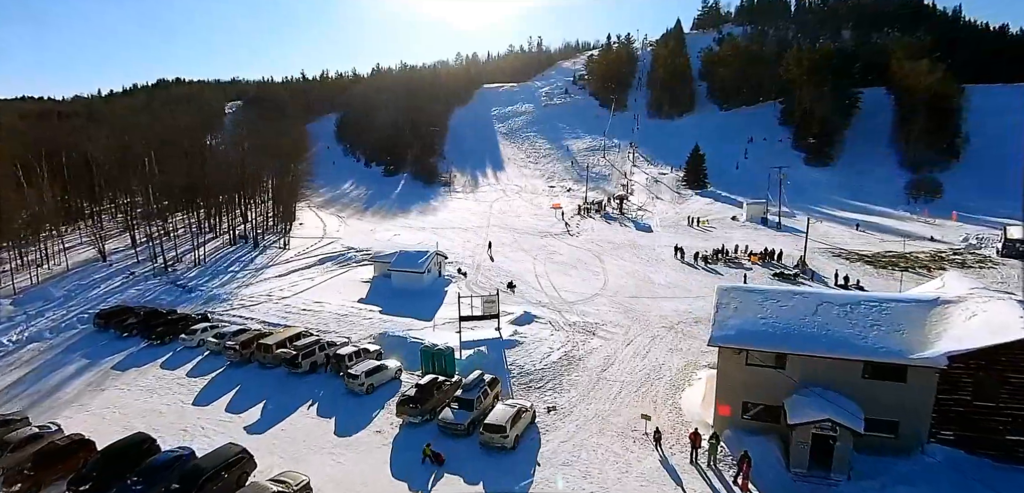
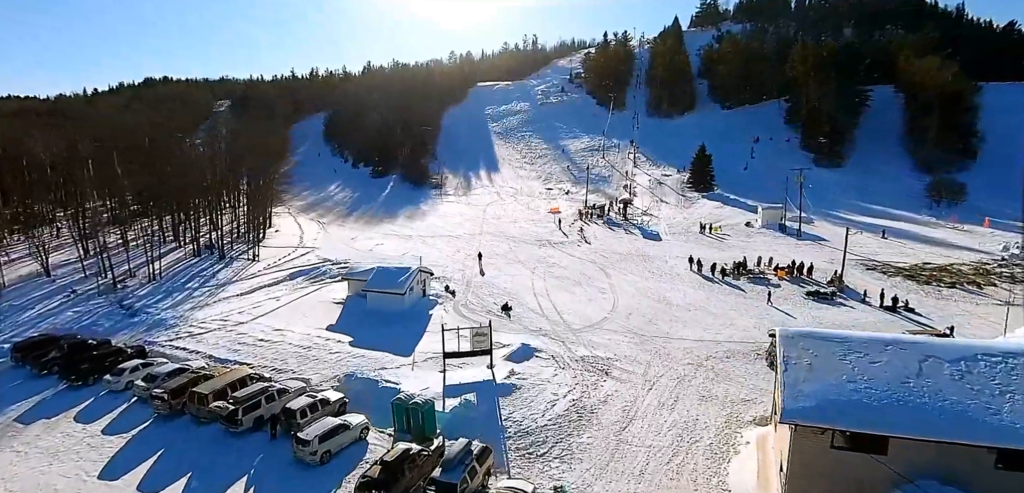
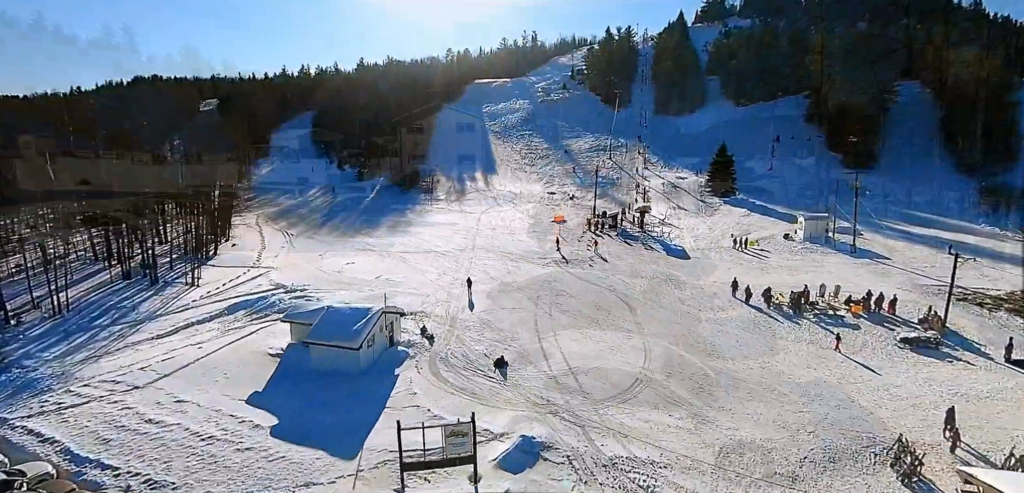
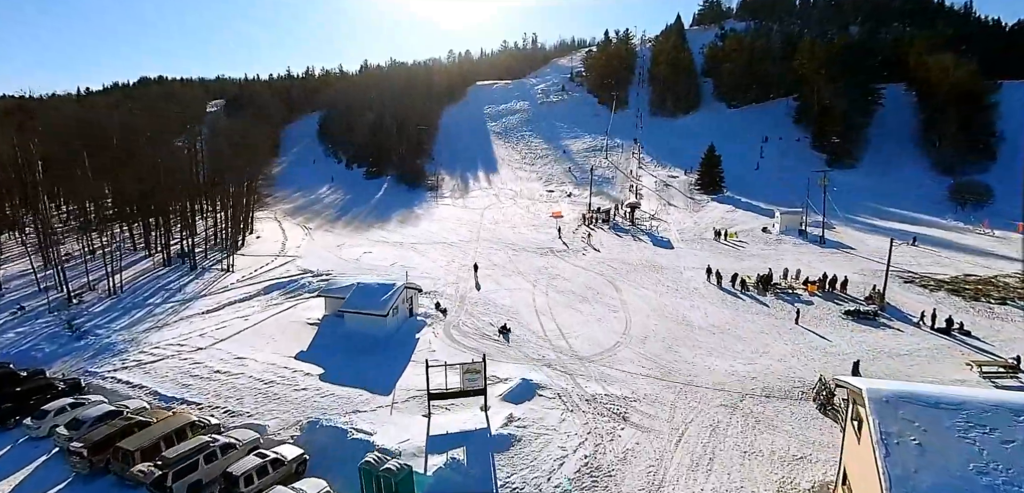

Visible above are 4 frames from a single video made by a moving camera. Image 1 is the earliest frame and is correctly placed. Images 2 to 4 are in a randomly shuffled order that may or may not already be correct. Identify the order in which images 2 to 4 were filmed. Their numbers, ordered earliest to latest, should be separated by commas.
2, 4, 3
